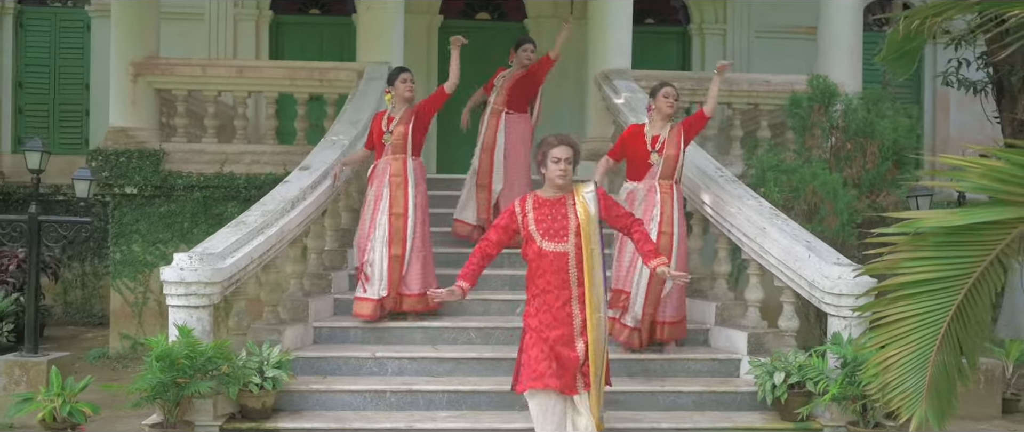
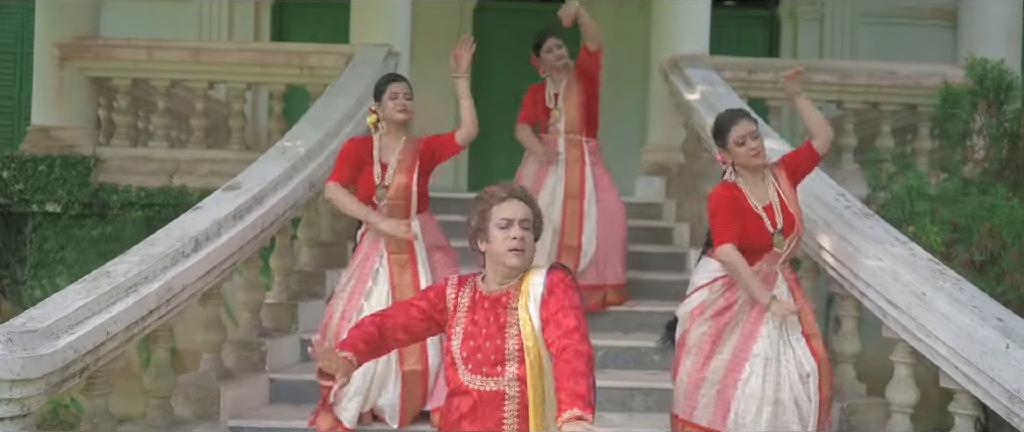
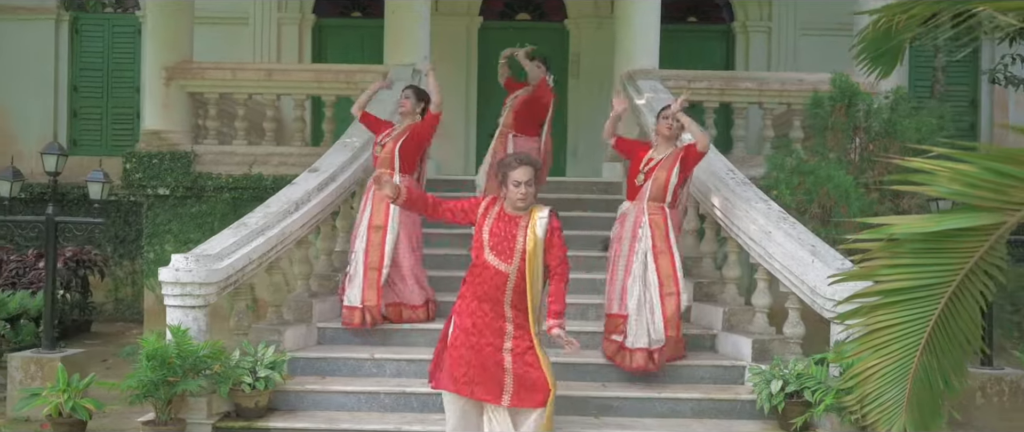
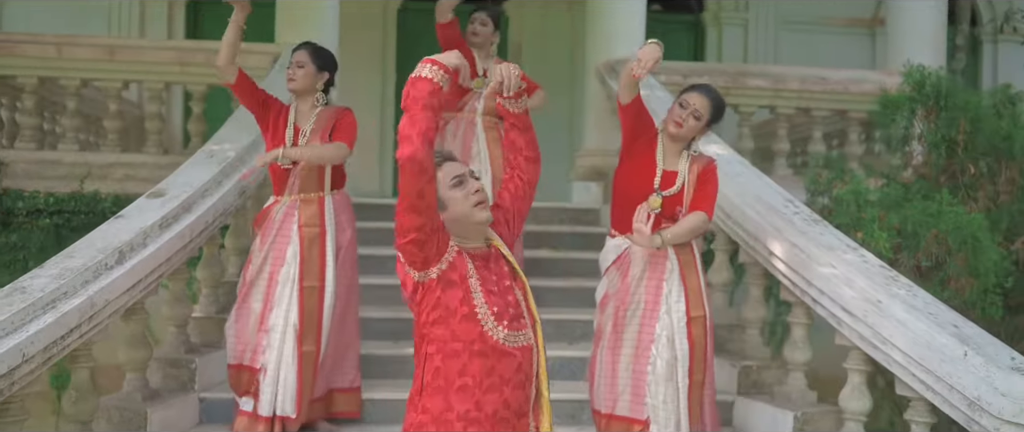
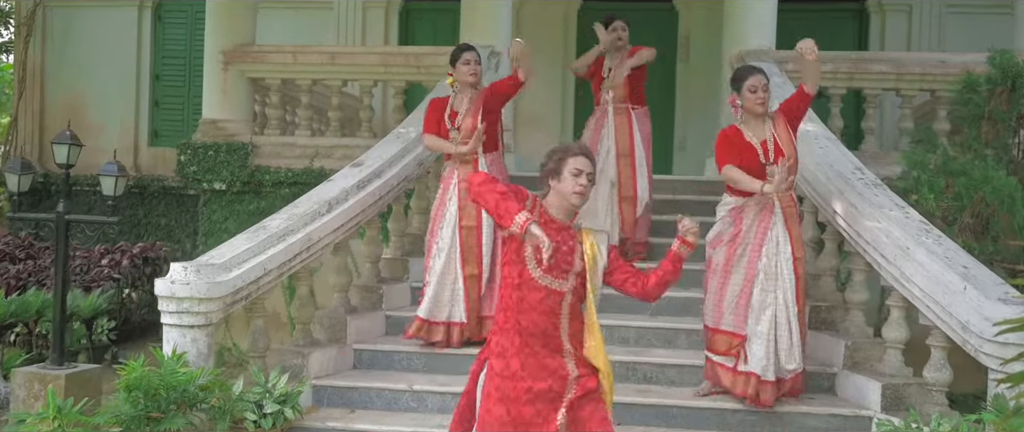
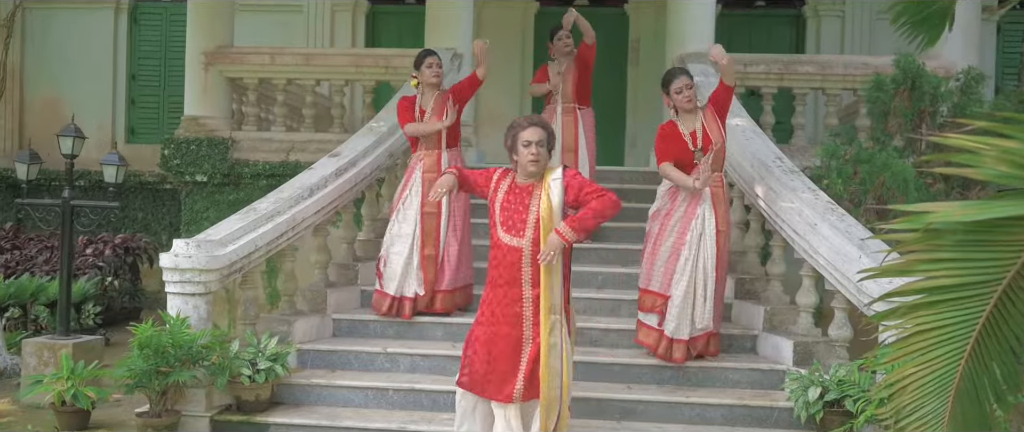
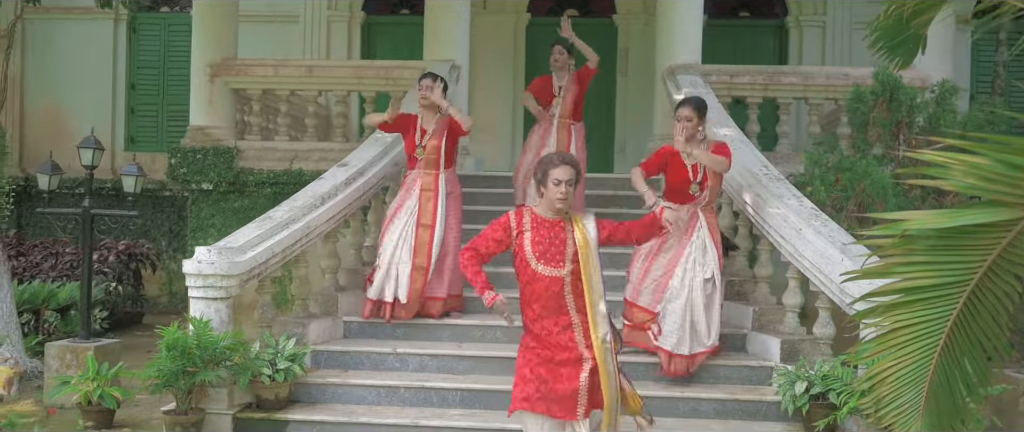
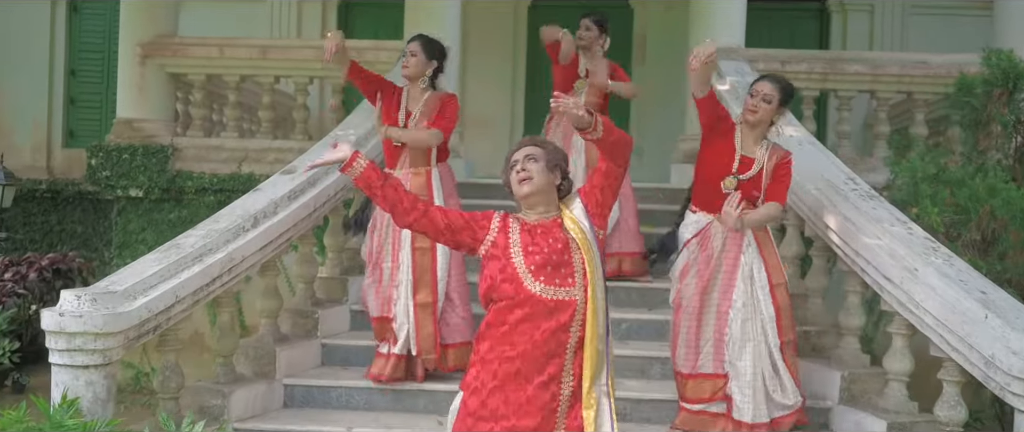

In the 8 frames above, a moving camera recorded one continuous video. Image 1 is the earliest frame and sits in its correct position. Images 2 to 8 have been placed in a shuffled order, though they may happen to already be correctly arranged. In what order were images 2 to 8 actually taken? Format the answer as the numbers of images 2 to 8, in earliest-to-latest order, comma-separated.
3, 7, 6, 5, 8, 2, 4
